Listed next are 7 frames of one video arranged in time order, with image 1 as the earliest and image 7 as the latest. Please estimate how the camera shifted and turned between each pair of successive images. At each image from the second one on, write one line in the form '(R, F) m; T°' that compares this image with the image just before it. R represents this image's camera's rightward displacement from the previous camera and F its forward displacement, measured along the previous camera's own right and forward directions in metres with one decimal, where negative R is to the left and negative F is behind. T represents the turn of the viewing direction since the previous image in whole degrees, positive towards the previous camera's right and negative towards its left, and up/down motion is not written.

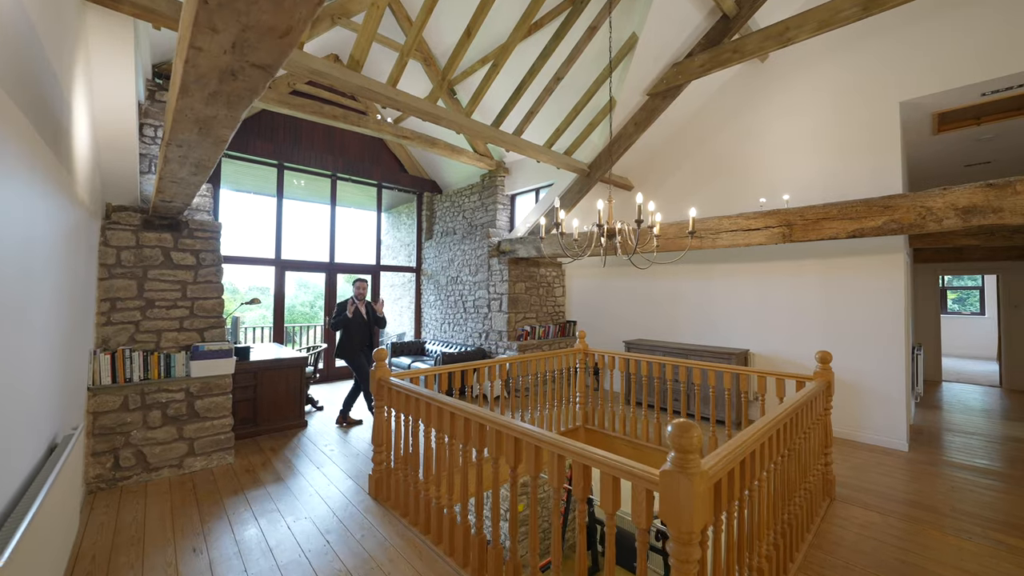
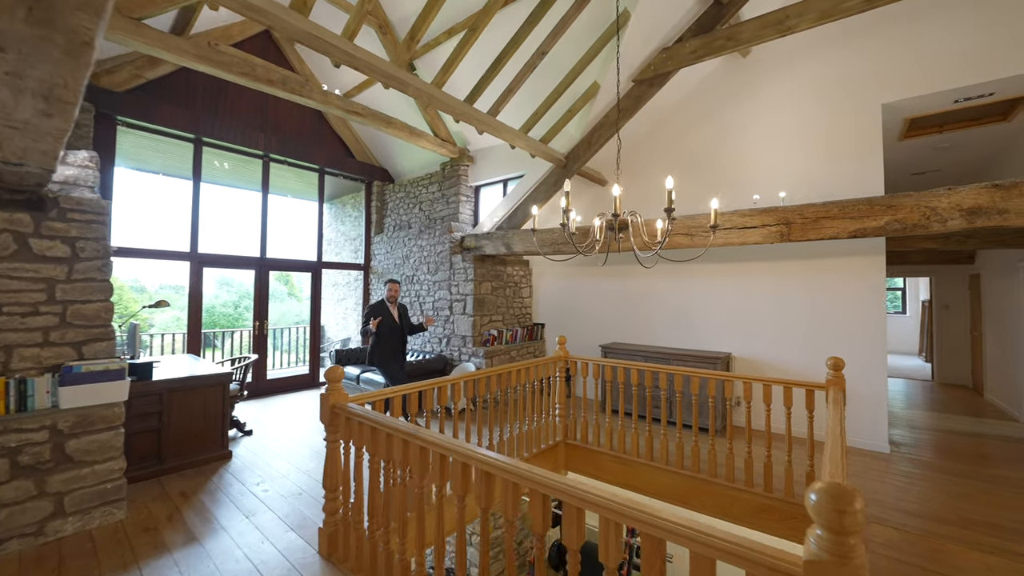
(-0.3, +0.5) m; +8°
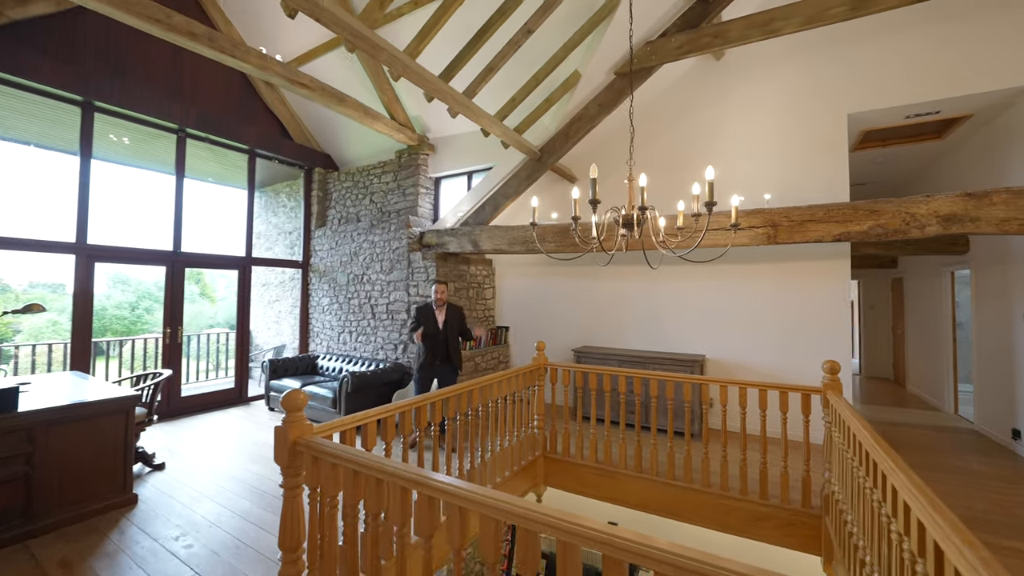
(-0.4, +0.4) m; +9°
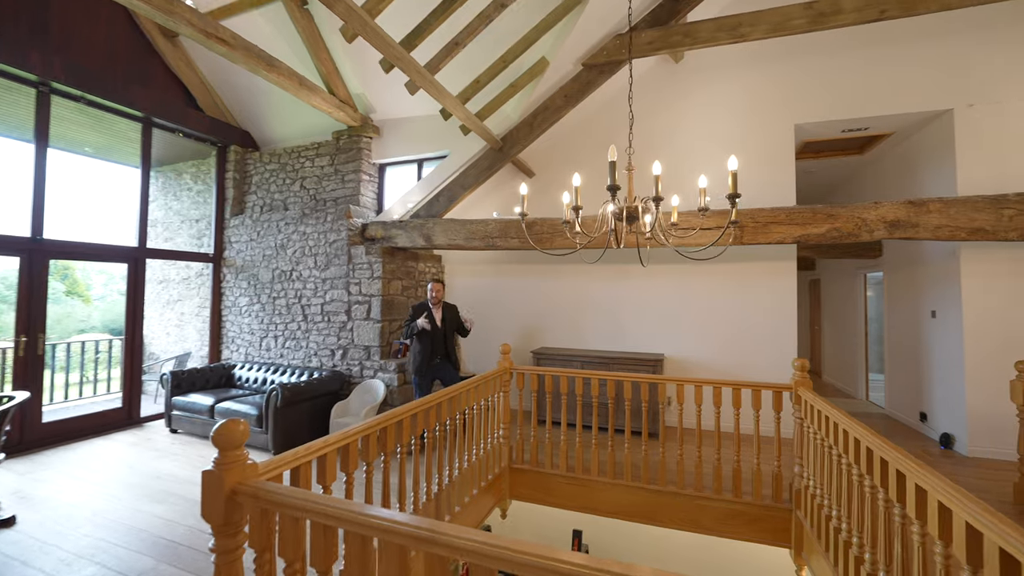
(-0.3, +0.3) m; +10°
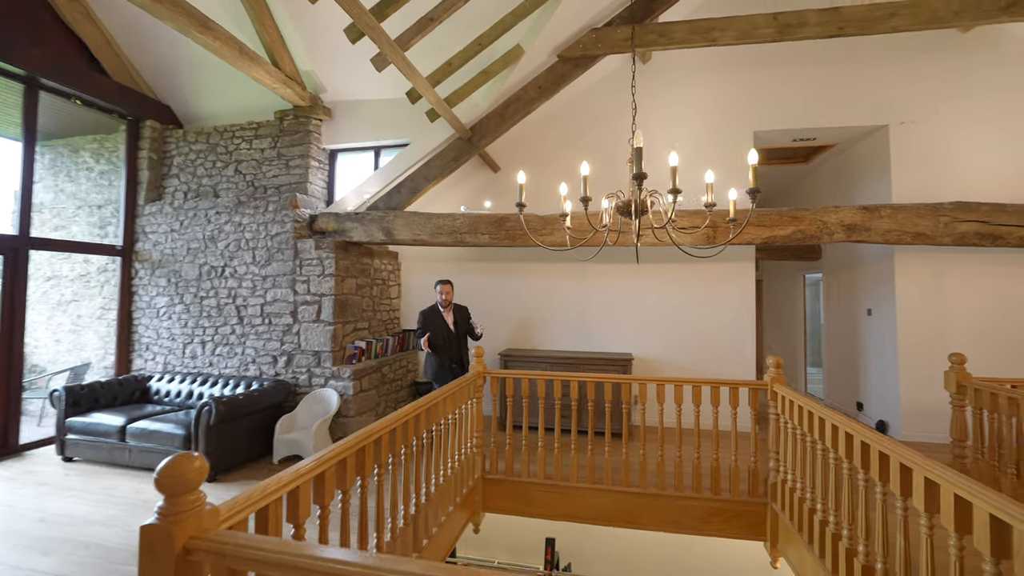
(-0.3, +0.2) m; +8°
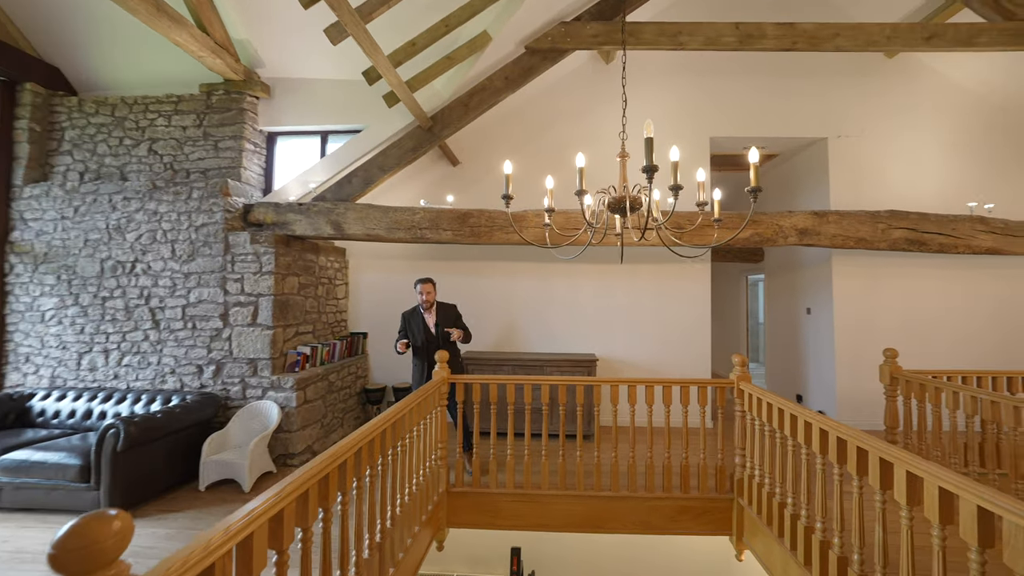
(-0.2, +0.2) m; +8°
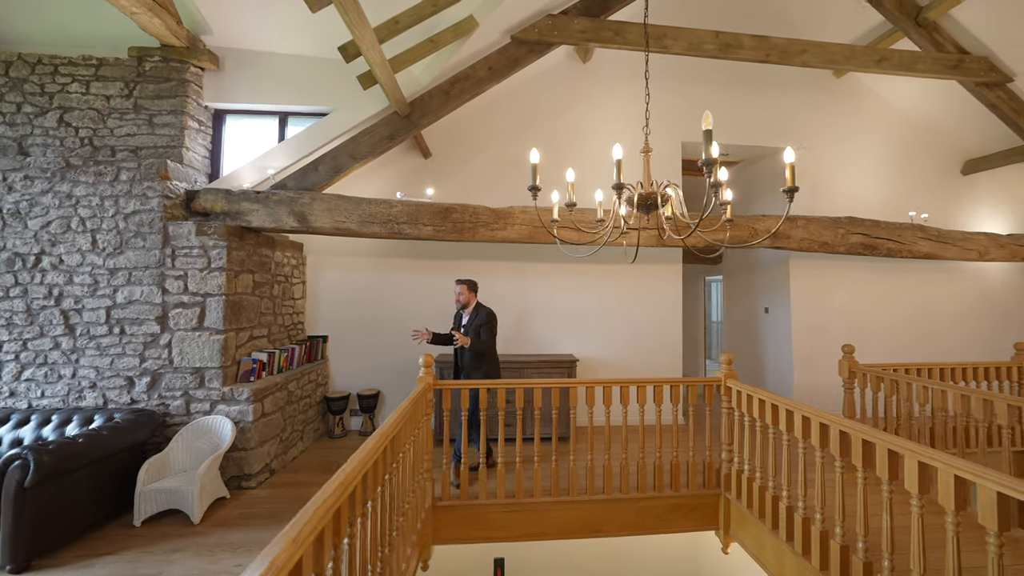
(-0.3, +0.2) m; +8°
